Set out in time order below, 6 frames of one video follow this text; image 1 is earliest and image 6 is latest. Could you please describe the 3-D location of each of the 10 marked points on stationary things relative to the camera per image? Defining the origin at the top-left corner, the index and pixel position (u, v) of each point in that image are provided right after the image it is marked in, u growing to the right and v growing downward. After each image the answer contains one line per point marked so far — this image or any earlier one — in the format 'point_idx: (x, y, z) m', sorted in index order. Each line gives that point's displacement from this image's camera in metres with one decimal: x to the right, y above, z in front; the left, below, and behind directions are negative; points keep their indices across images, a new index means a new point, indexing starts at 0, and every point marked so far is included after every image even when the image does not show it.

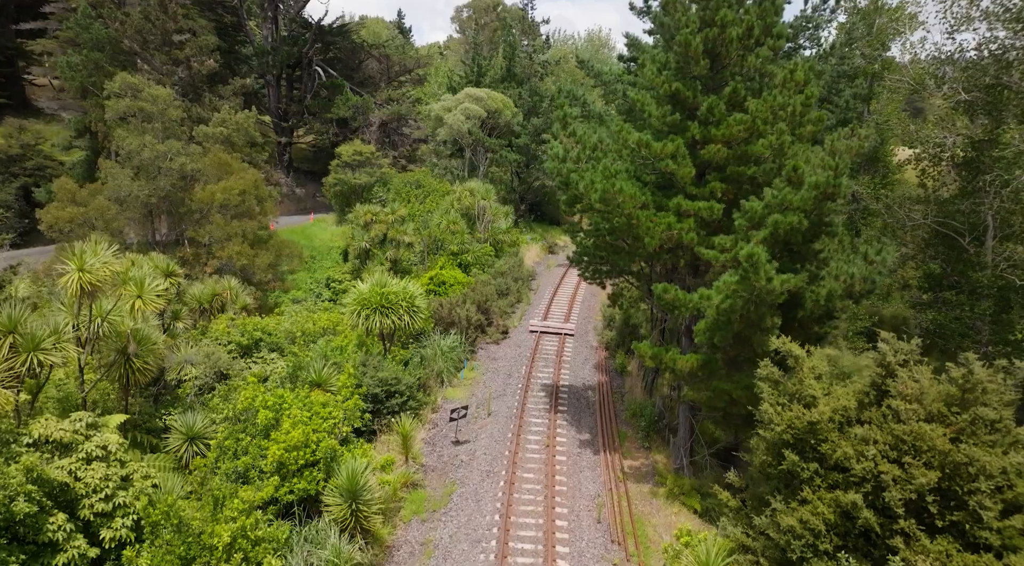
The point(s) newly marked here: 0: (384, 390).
0: (-3.4, -2.9, +16.5) m
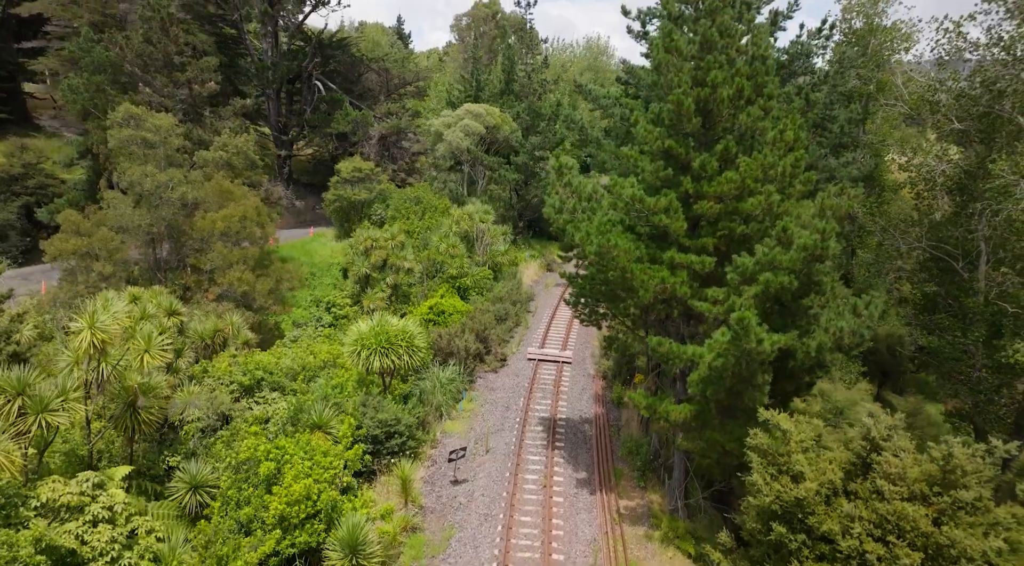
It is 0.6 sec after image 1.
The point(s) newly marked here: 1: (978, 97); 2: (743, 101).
0: (-3.4, -4.0, +16.7) m
1: (+19.2, +7.5, +26.0) m
2: (+4.7, +3.7, +12.8) m
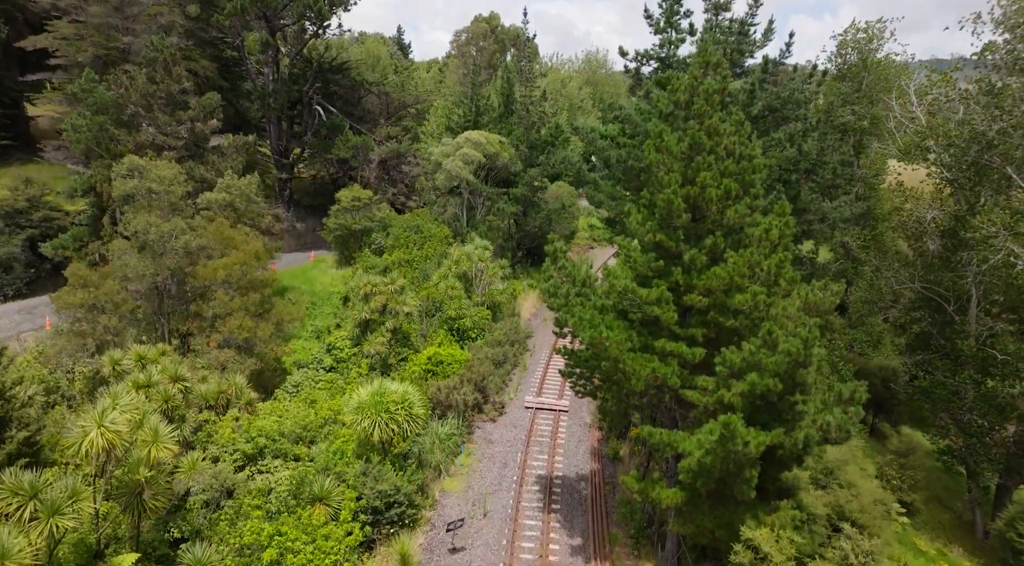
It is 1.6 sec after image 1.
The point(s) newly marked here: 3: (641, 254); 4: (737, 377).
0: (-3.5, -5.9, +17.1) m
1: (+19.1, +5.5, +26.5) m
2: (+4.6, +1.8, +13.3) m
3: (+2.8, +0.6, +13.8) m
4: (+4.5, -1.9, +12.6) m
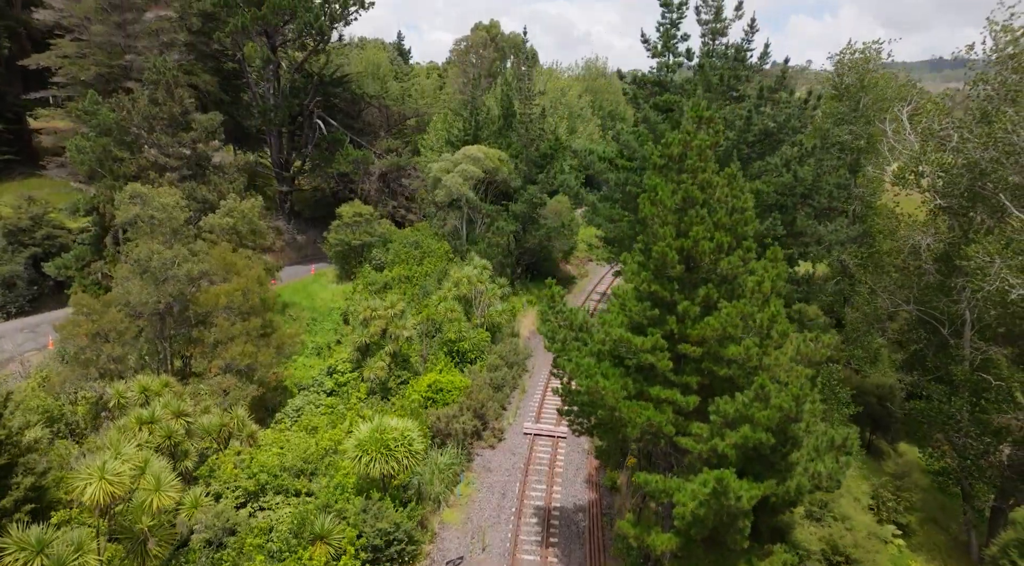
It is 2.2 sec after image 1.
0: (-3.6, -7.0, +17.4) m
1: (+19.1, +4.4, +26.8) m
2: (+4.6, +0.7, +13.6) m
3: (+2.8, -0.4, +14.1) m
4: (+4.4, -3.0, +12.9) m
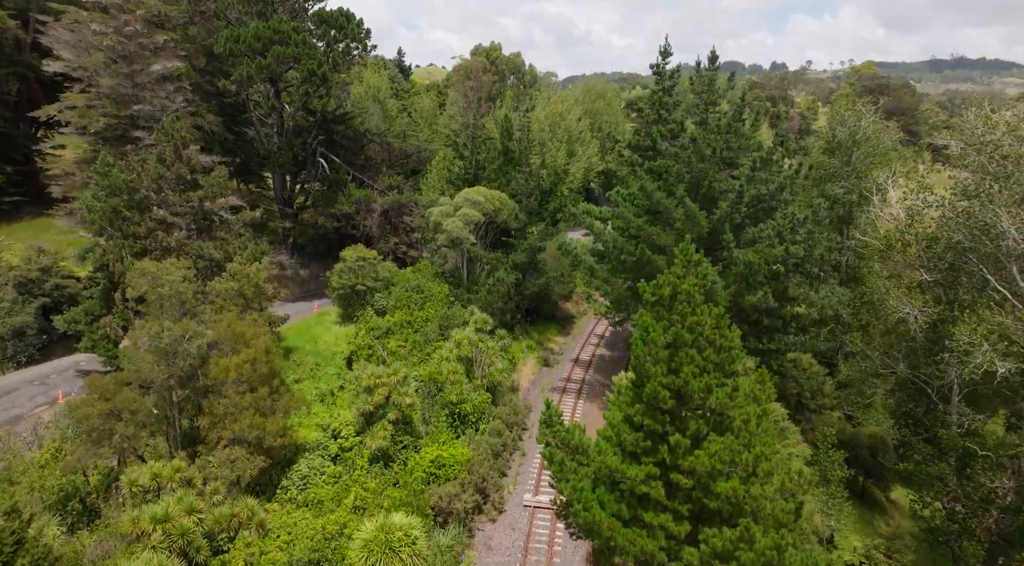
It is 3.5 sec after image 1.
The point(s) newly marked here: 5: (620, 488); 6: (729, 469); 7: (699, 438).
0: (-3.6, -10.1, +18.1) m
1: (+19.1, +1.2, +27.6) m
2: (+4.5, -2.4, +14.4) m
3: (+2.8, -3.5, +14.9) m
4: (+4.4, -6.0, +13.6) m
5: (+2.6, -4.9, +15.4) m
6: (+4.7, -4.0, +14.0) m
7: (+4.4, -3.6, +14.7) m
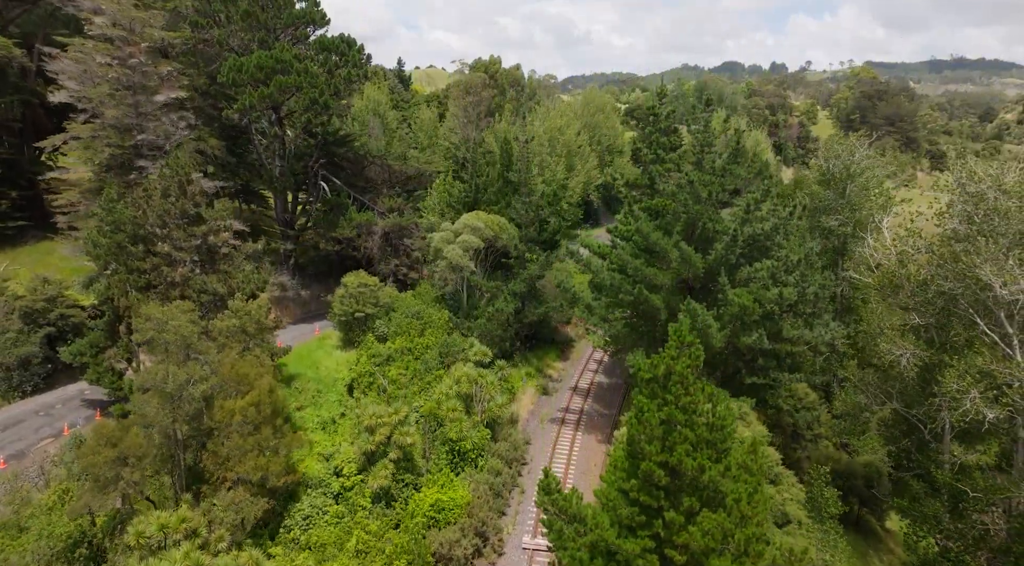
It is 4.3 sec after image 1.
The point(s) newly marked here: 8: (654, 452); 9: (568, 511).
0: (-3.6, -12.0, +18.6) m
1: (+19.0, -0.8, +28.1) m
2: (+4.5, -4.3, +14.9) m
3: (+2.7, -5.4, +15.4) m
4: (+4.4, -7.9, +14.1) m
5: (+2.6, -6.8, +16.0) m
6: (+4.7, -5.9, +14.5) m
7: (+4.4, -5.5, +15.2) m
8: (+3.3, -3.9, +14.8) m
9: (+1.4, -5.9, +16.6) m
